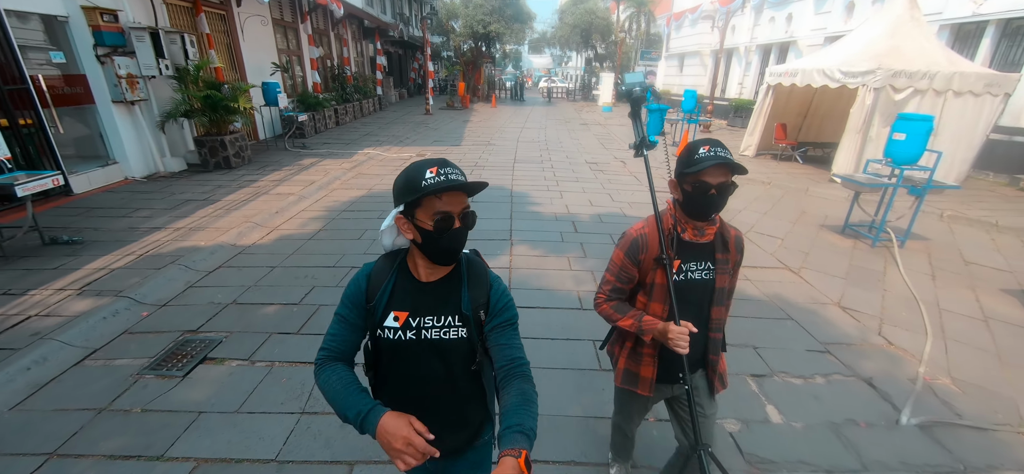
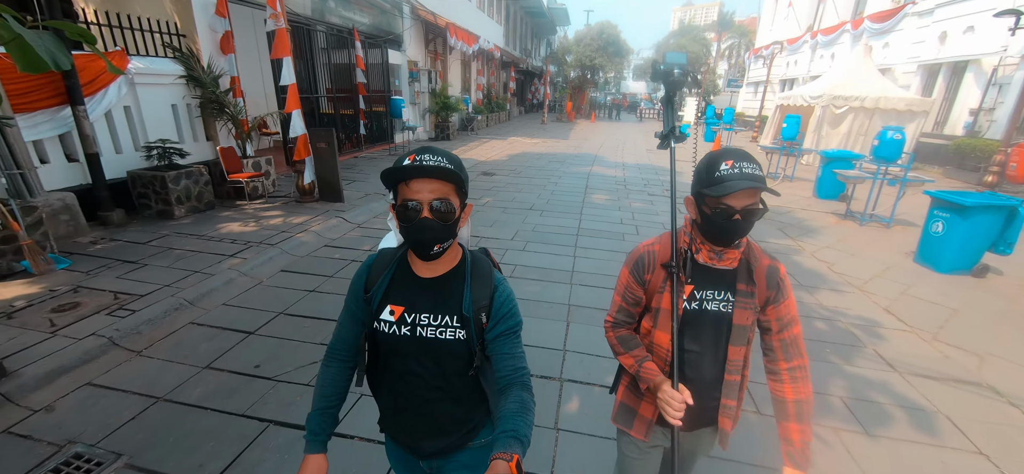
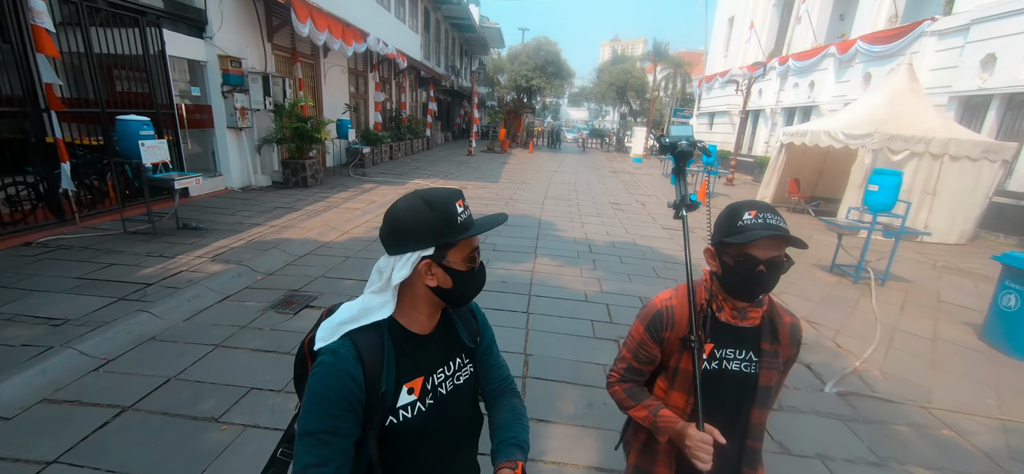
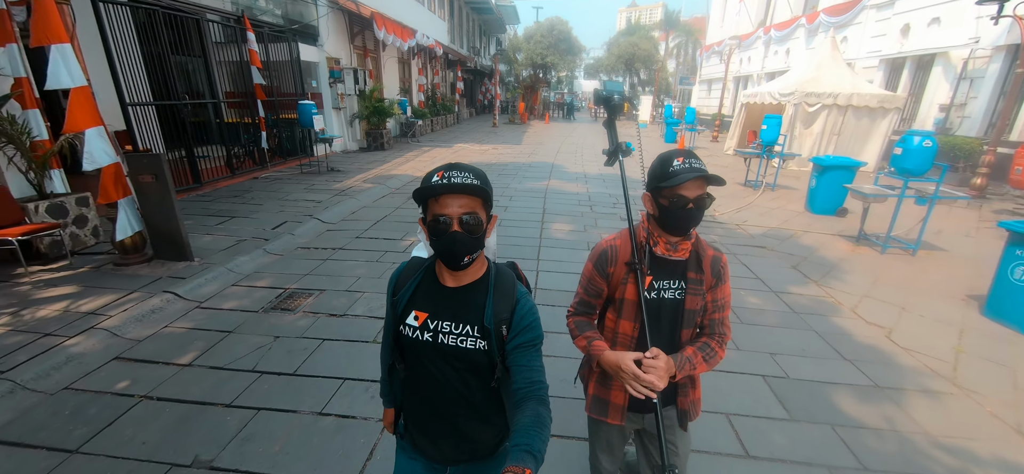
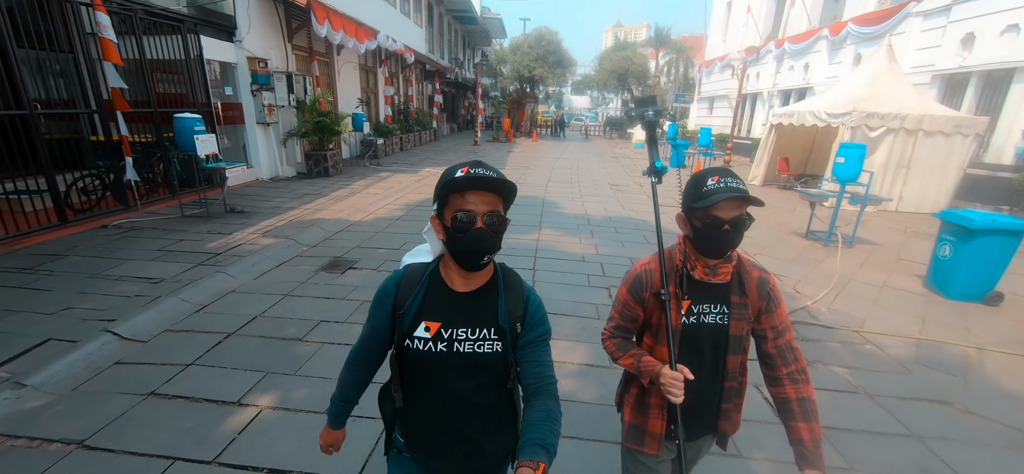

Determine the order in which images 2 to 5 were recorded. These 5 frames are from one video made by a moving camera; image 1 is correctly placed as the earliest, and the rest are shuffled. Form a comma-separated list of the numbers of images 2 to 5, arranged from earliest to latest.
3, 5, 4, 2
